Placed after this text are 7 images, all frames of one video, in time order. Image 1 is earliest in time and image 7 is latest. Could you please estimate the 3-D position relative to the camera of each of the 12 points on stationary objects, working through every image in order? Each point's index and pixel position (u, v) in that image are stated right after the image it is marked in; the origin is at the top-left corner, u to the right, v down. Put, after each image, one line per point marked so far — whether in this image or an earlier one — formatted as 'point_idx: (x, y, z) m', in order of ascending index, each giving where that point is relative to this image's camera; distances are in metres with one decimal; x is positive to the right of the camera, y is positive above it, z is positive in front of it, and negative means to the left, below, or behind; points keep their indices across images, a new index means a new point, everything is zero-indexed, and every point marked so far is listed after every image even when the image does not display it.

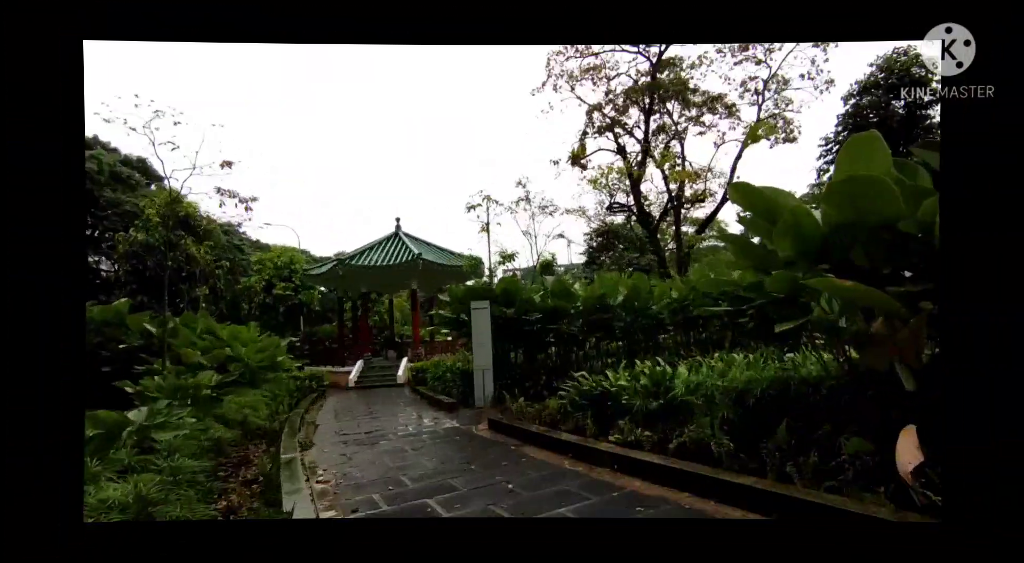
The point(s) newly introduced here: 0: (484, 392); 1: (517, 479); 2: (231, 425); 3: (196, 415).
0: (-0.1, -1.6, +8.4) m
1: (0.0, -1.4, +4.0) m
2: (-3.0, -1.6, +6.4) m
3: (-3.2, -1.4, +6.0) m
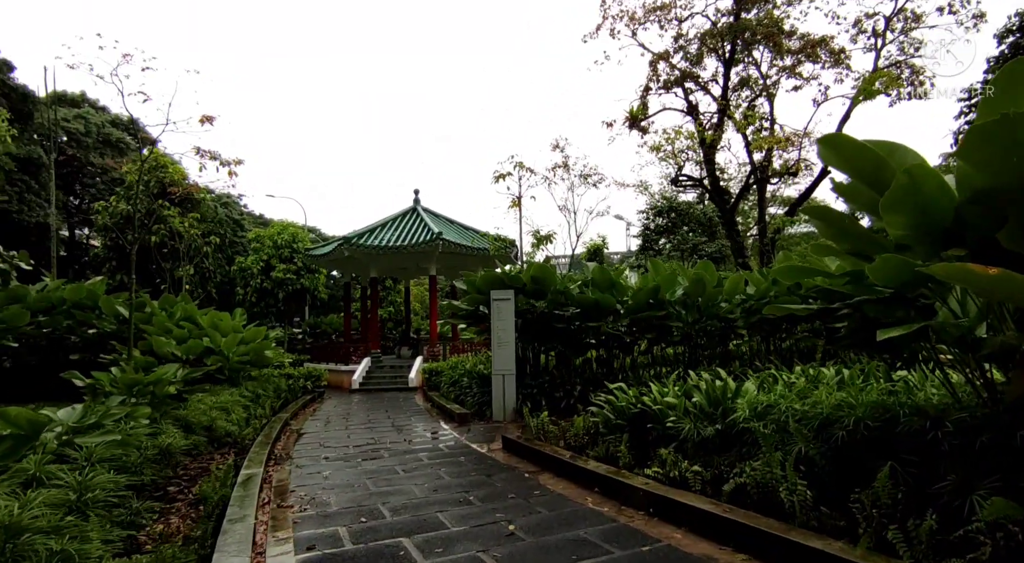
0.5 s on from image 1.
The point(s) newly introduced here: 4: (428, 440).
0: (-0.1, -1.5, +7.7) m
1: (0.0, -1.3, +3.3) m
2: (-3.0, -1.4, +5.7) m
3: (-3.2, -1.2, +5.3) m
4: (-0.9, -1.8, +6.6) m
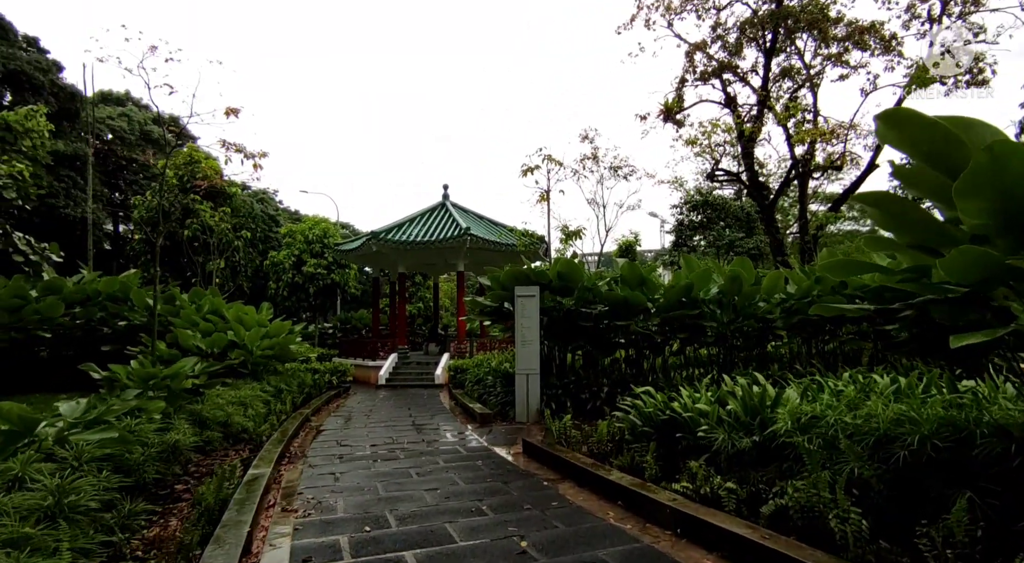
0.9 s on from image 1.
0: (+0.2, -1.5, +7.4) m
1: (+0.1, -1.3, +3.0) m
2: (-2.8, -1.4, +5.5) m
3: (-3.0, -1.2, +5.2) m
4: (-0.7, -1.7, +6.3) m
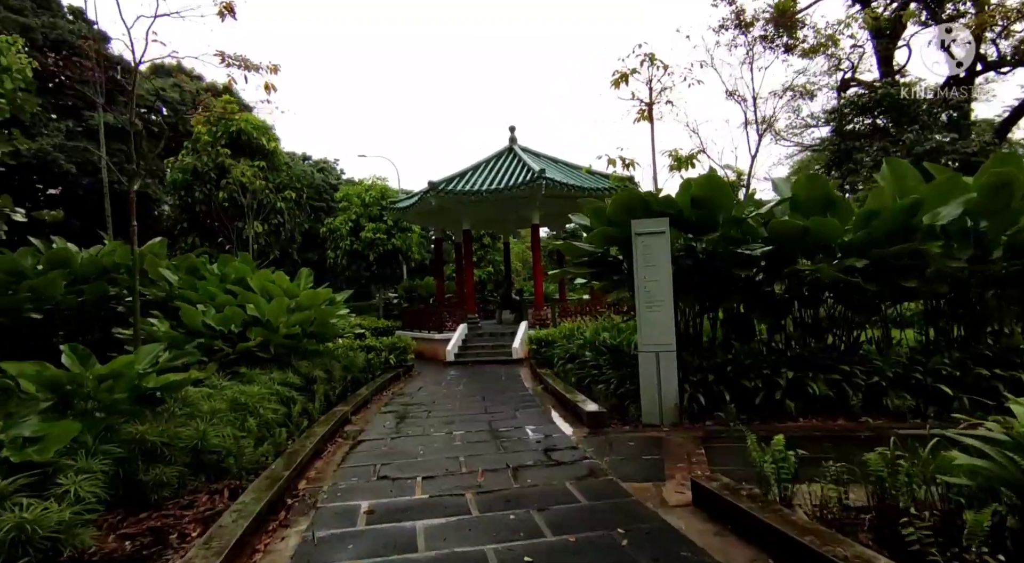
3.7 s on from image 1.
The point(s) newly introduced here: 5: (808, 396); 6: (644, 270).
0: (+1.3, -0.9, +4.9) m
1: (+0.6, -1.0, +0.5) m
2: (-2.0, -1.0, +3.4) m
3: (-2.3, -0.8, +3.1) m
4: (+0.2, -1.2, +3.9) m
5: (+2.3, -0.9, +4.6) m
6: (+1.1, +0.1, +5.0) m
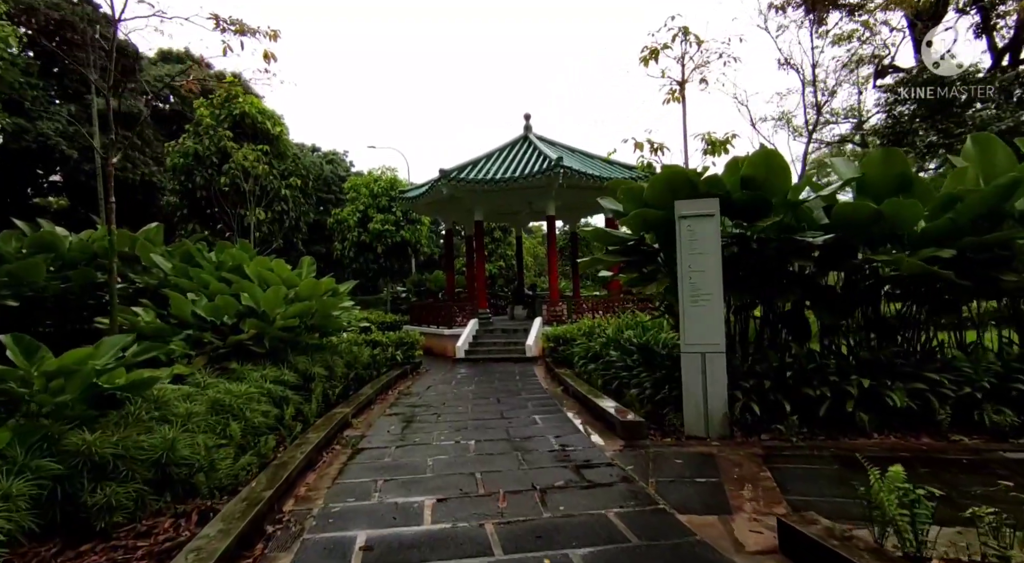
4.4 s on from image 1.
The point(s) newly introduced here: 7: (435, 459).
0: (+1.4, -0.8, +4.2) m
1: (+0.7, -0.9, -0.1) m
2: (-1.8, -0.9, +2.8) m
3: (-2.1, -0.7, +2.5) m
4: (+0.4, -1.1, +3.3) m
5: (+2.5, -0.8, +3.9) m
6: (+1.3, +0.2, +4.4) m
7: (-0.5, -1.2, +4.1) m
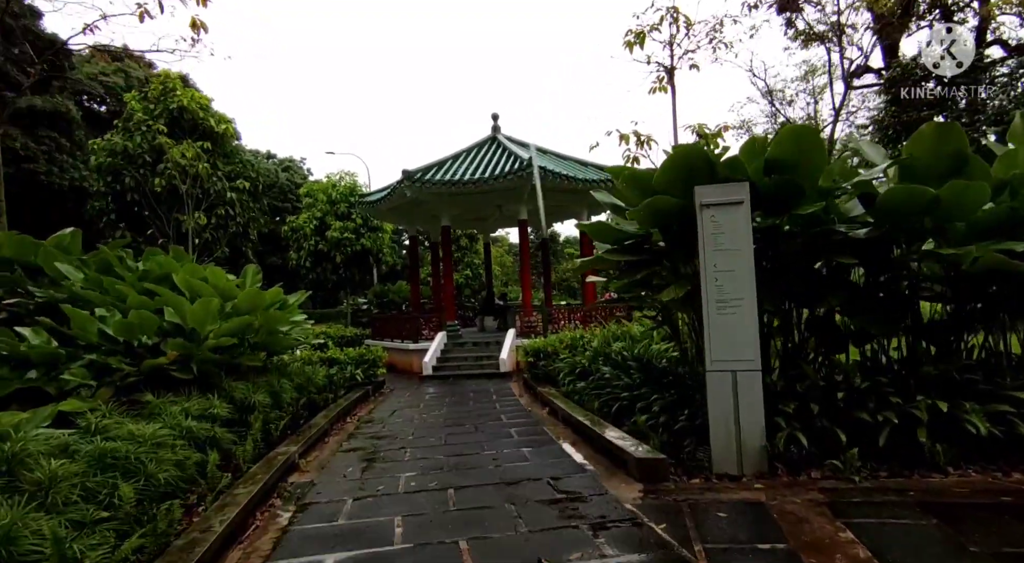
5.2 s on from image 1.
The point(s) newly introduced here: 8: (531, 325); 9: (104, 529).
0: (+1.4, -0.8, +3.4) m
1: (+0.9, -0.9, -1.0) m
2: (-1.8, -0.9, +1.8) m
3: (-2.1, -0.8, +1.5) m
4: (+0.4, -1.2, +2.4) m
5: (+2.4, -0.8, +3.2) m
6: (+1.2, +0.1, +3.6) m
7: (-0.6, -1.2, +3.1) m
8: (+0.4, -0.8, +10.9) m
9: (-1.6, -1.0, +2.4) m
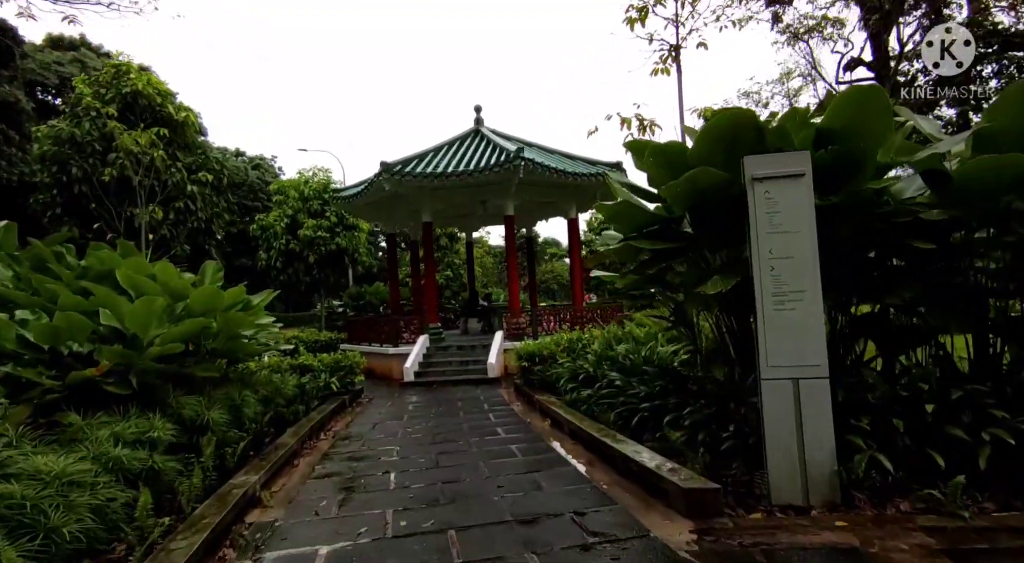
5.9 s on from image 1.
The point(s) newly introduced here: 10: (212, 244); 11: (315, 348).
0: (+1.4, -0.8, +2.8) m
1: (+1.1, -0.8, -1.6) m
2: (-1.7, -0.9, +1.0) m
3: (-1.9, -0.7, +0.7) m
4: (+0.5, -1.1, +1.8) m
5: (+2.5, -0.8, +2.6) m
6: (+1.3, +0.2, +3.0) m
7: (-0.5, -1.2, +2.4) m
8: (+0.2, -0.8, +10.2) m
9: (-1.5, -0.9, +1.6) m
10: (-5.7, +0.7, +11.2) m
11: (-3.3, -1.1, +10.0) m
